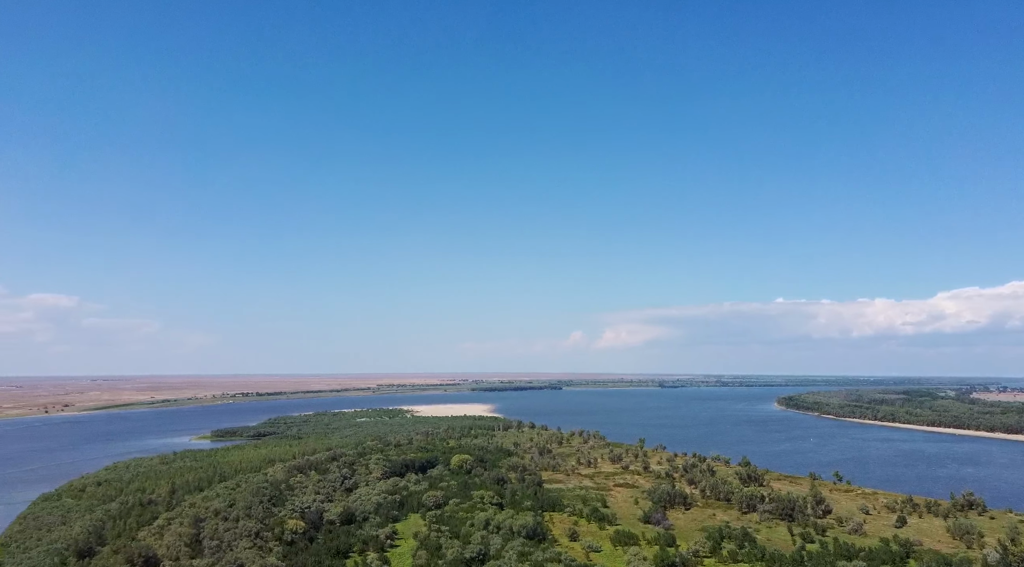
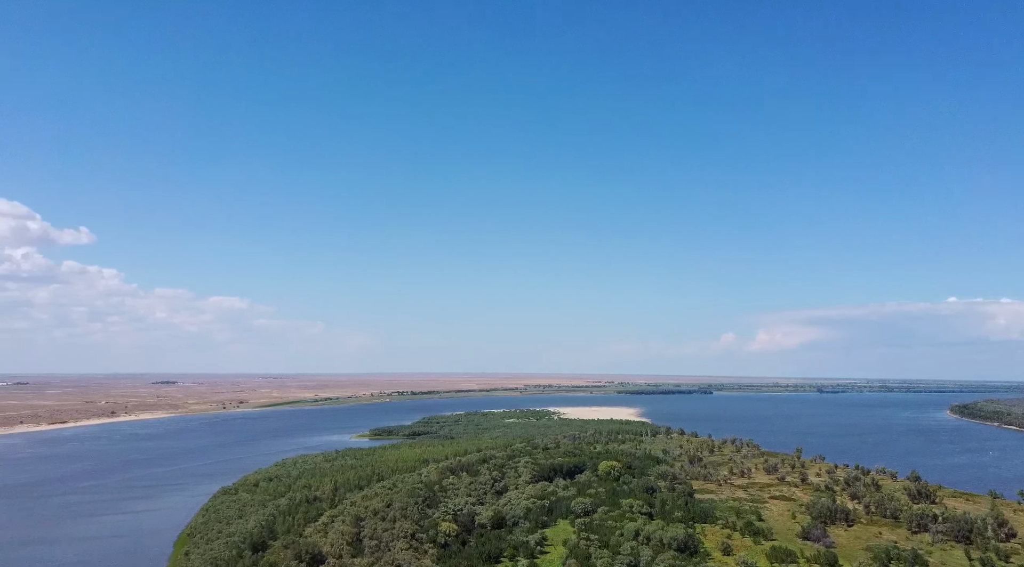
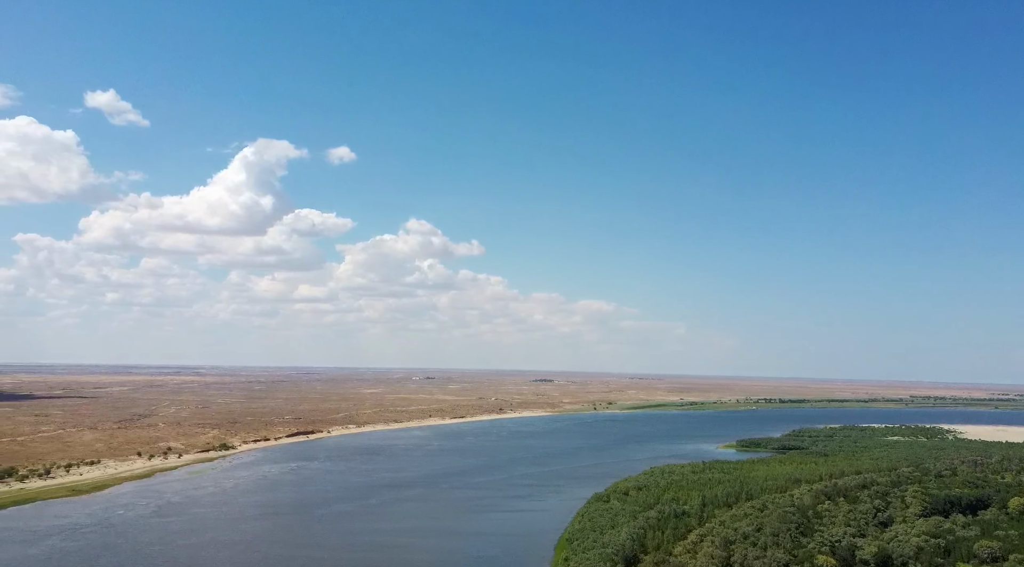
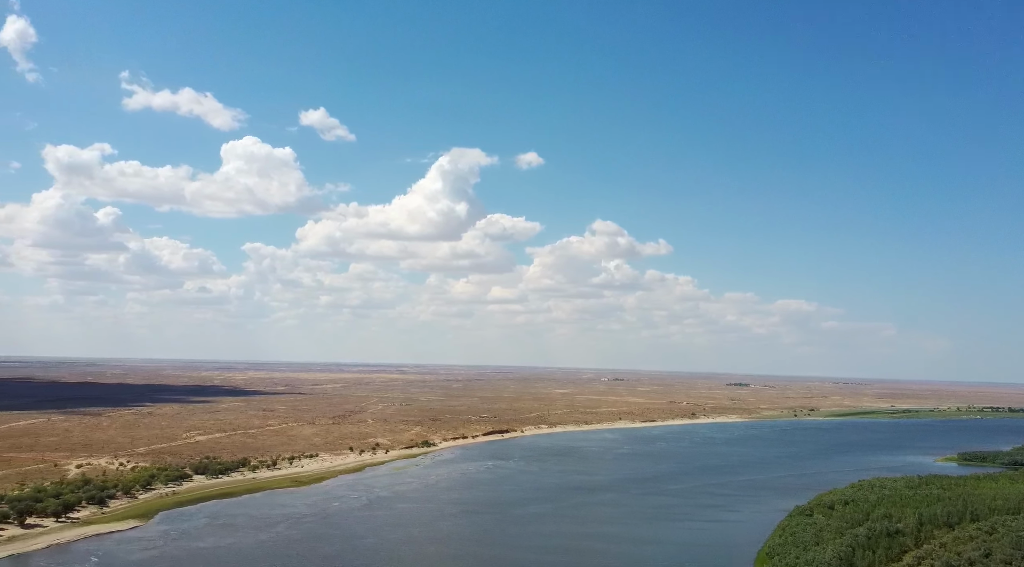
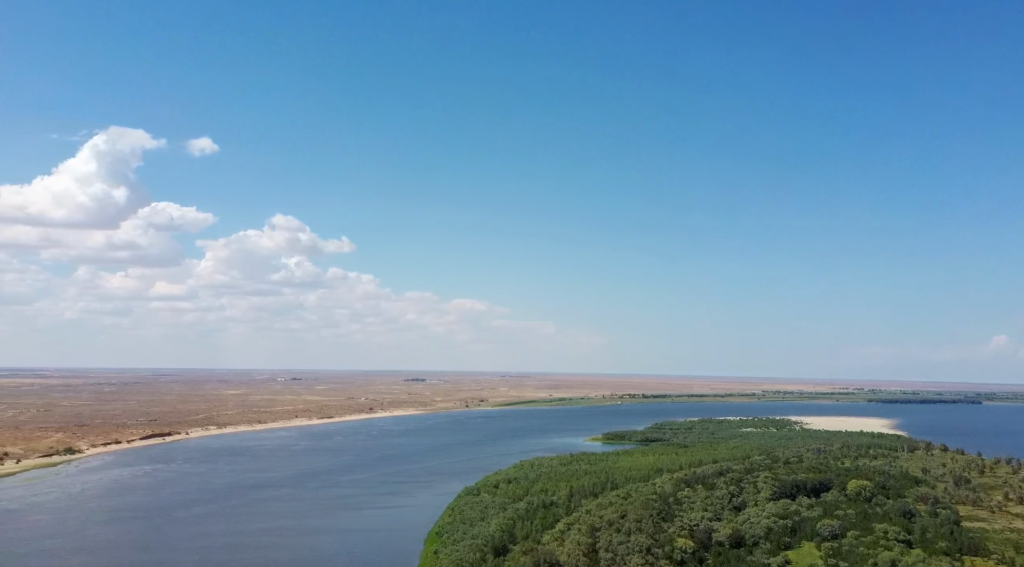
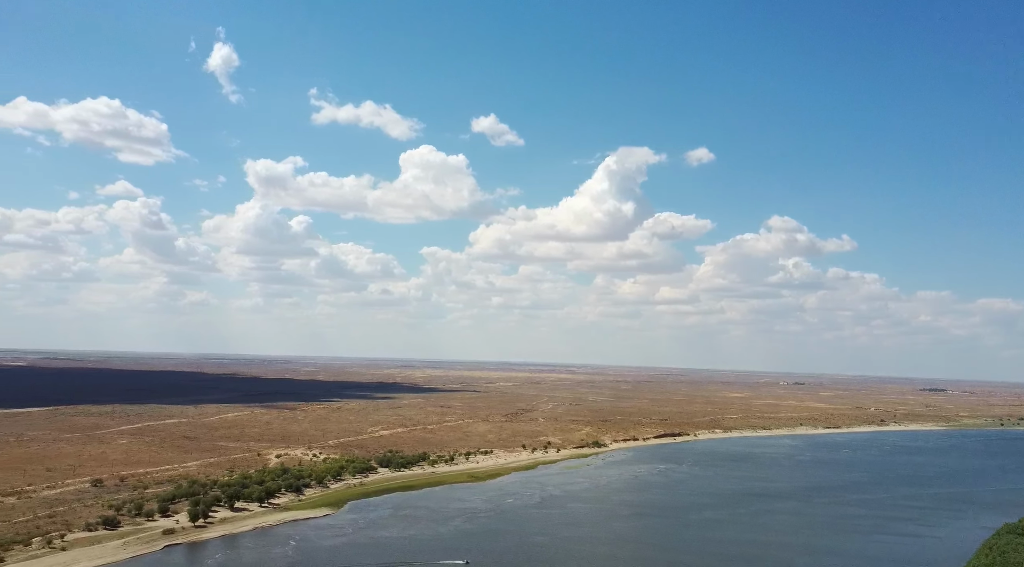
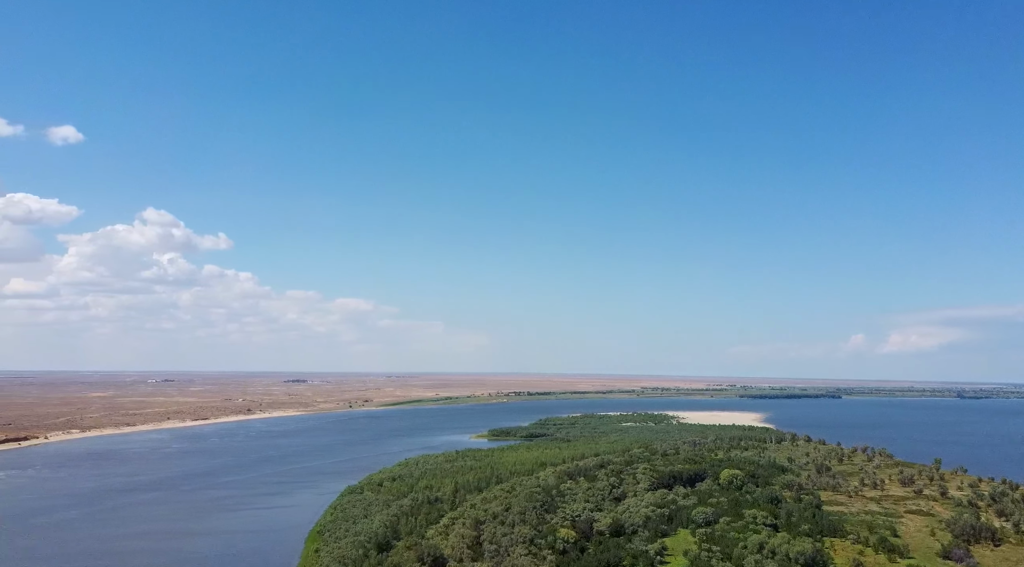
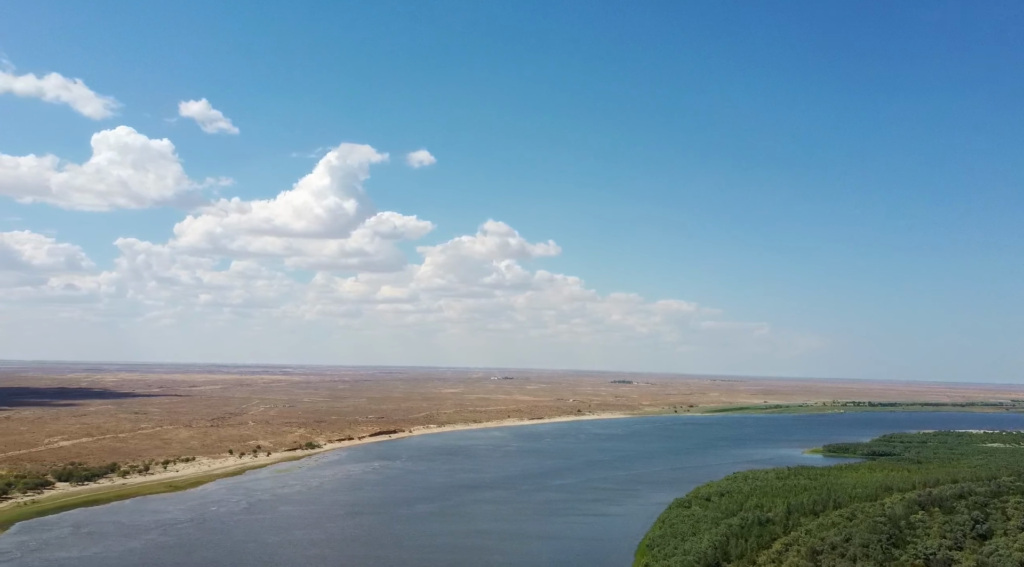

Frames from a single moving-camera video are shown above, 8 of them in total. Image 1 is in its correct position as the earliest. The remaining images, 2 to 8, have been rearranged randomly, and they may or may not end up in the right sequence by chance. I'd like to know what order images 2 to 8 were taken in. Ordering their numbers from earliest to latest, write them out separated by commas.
2, 7, 5, 3, 8, 4, 6
